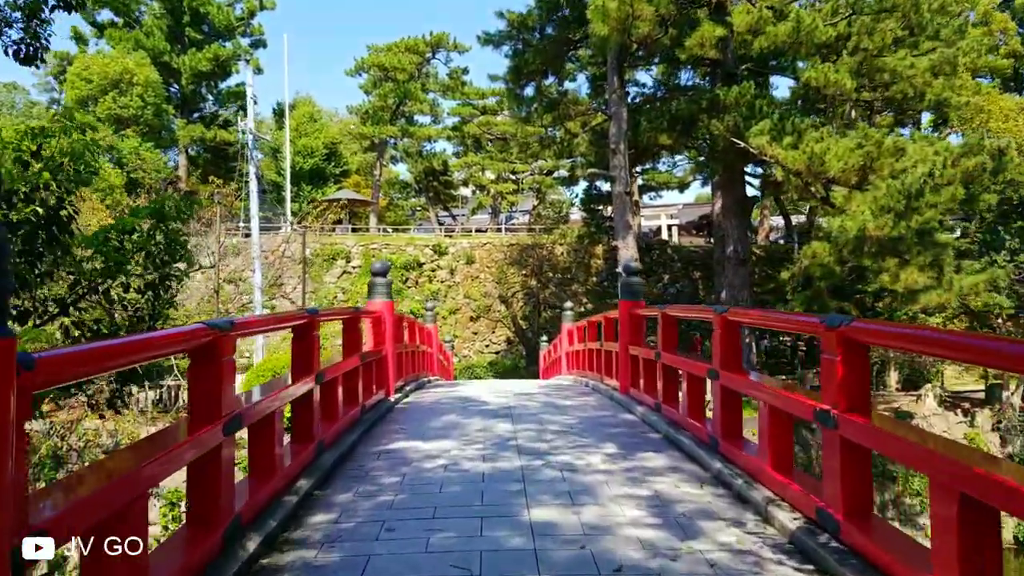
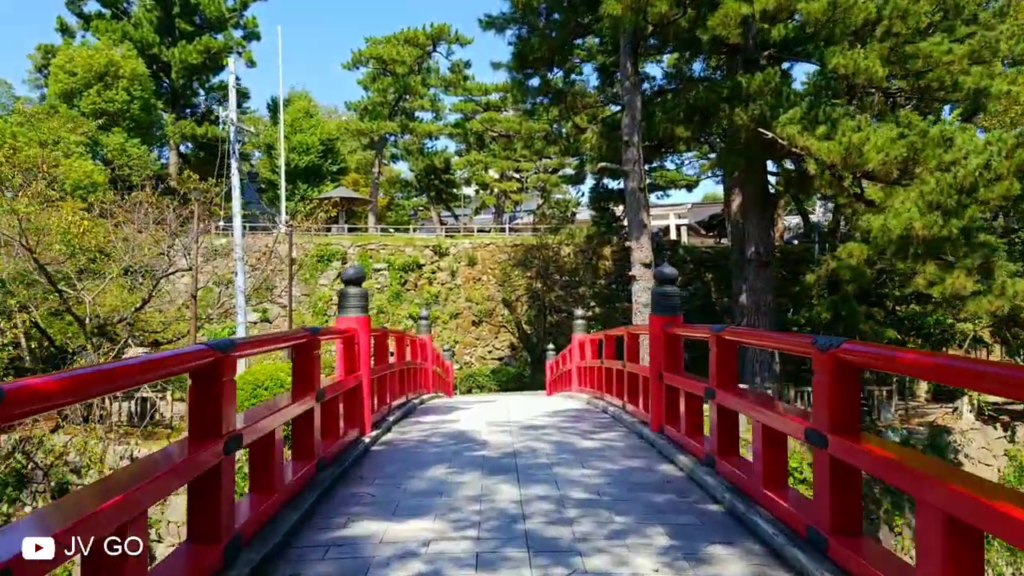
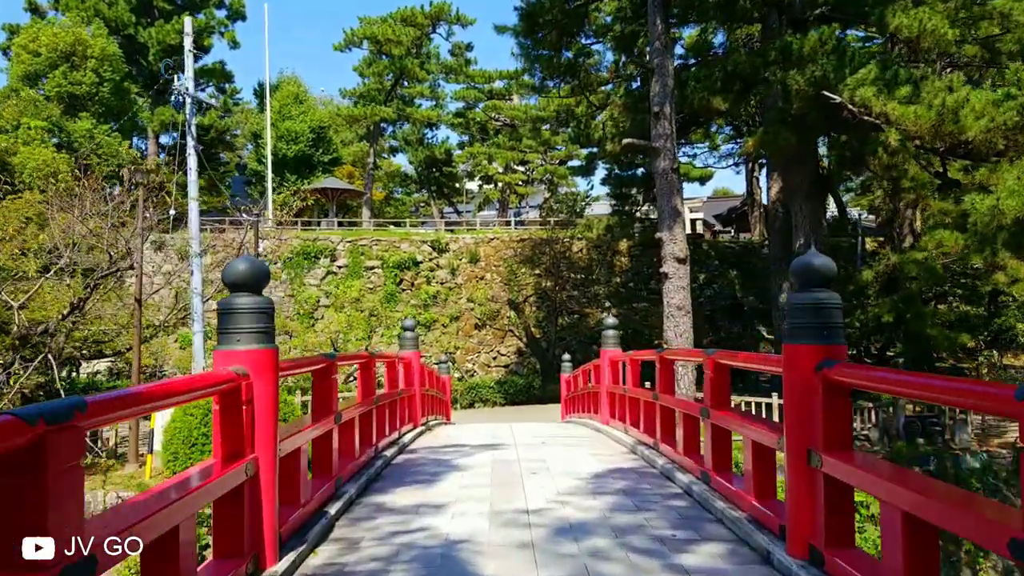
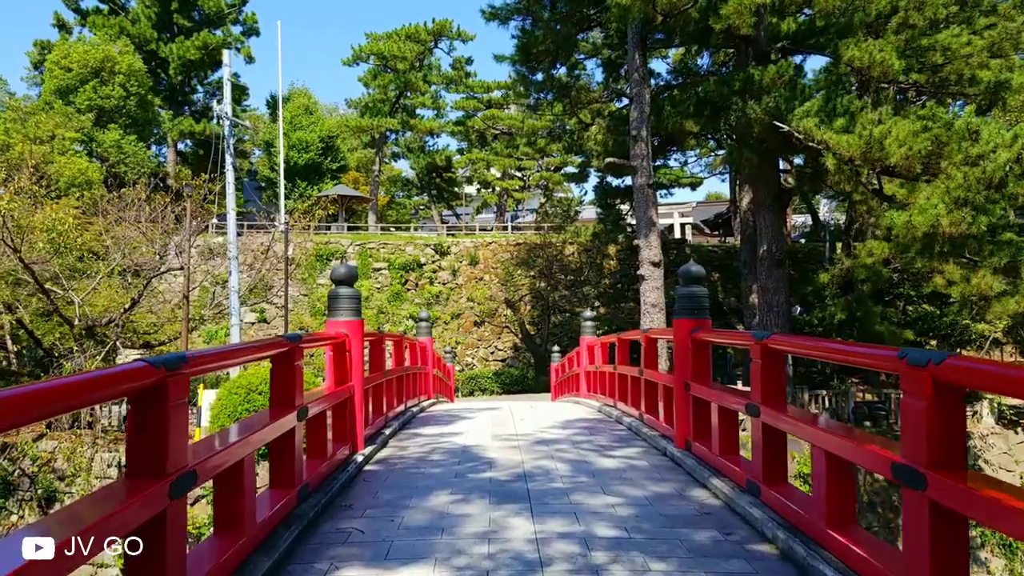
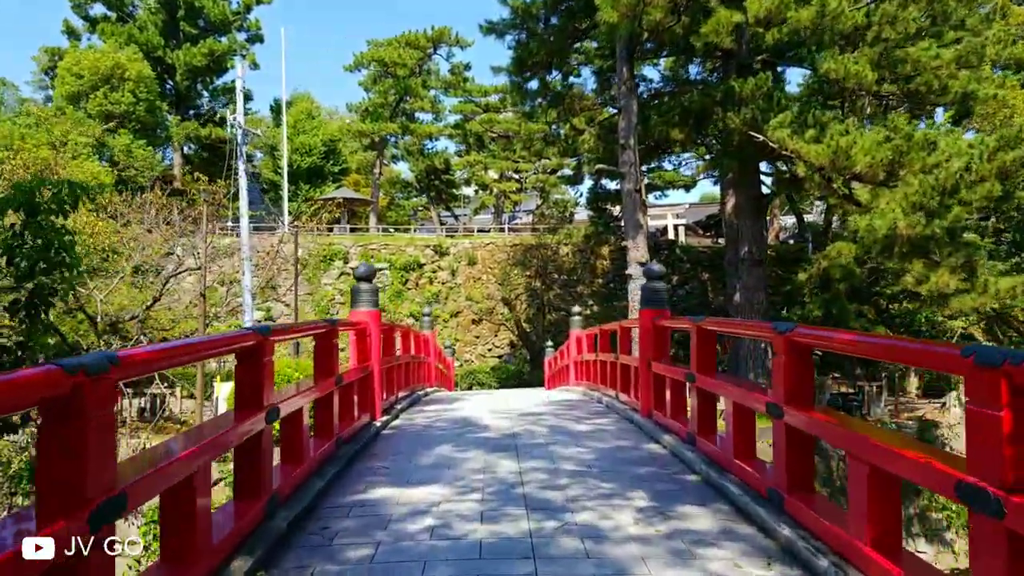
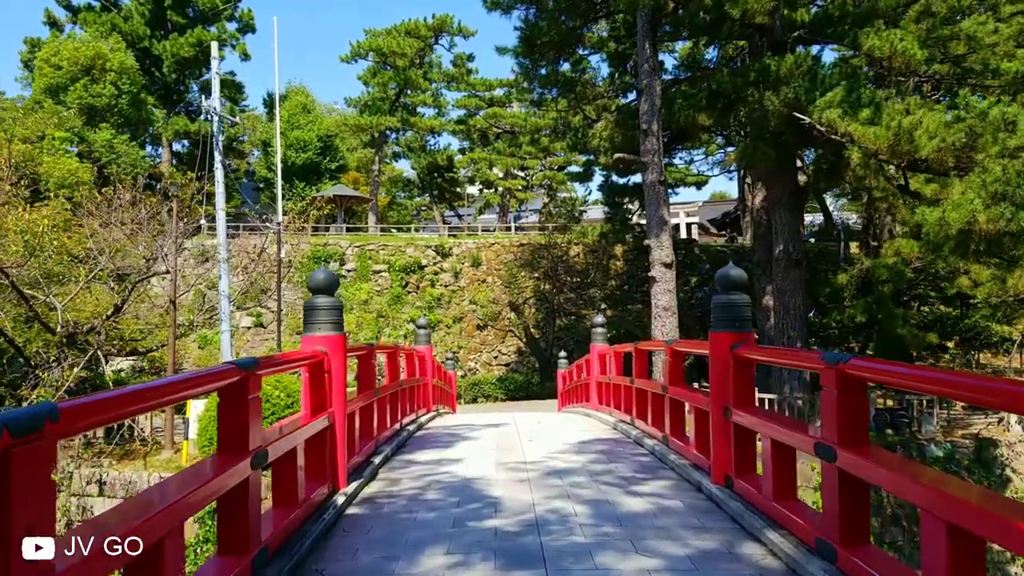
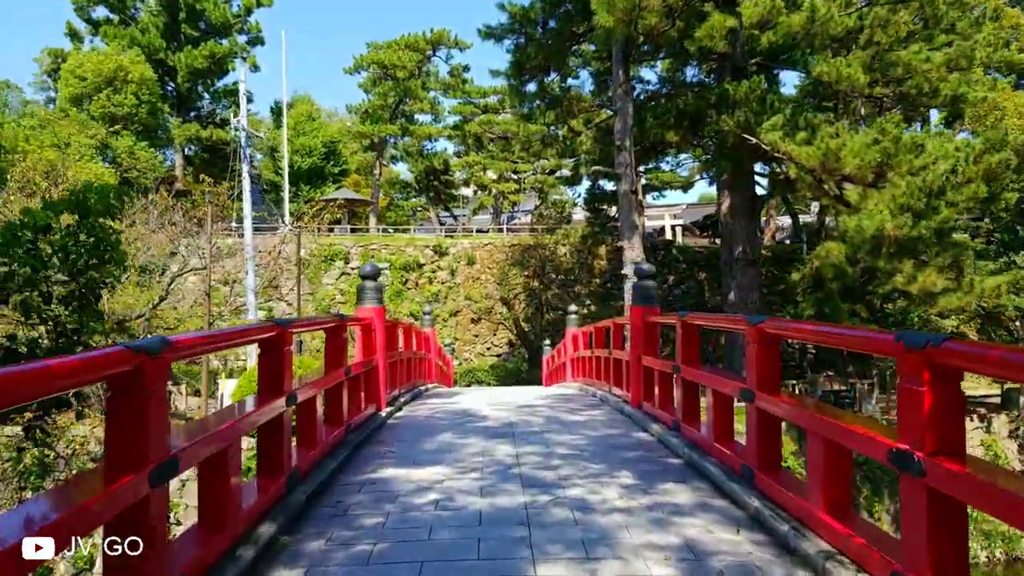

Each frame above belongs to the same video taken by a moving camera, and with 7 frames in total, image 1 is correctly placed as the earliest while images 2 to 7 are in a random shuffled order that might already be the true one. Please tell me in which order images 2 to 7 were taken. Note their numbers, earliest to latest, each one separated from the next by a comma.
7, 5, 2, 4, 6, 3
